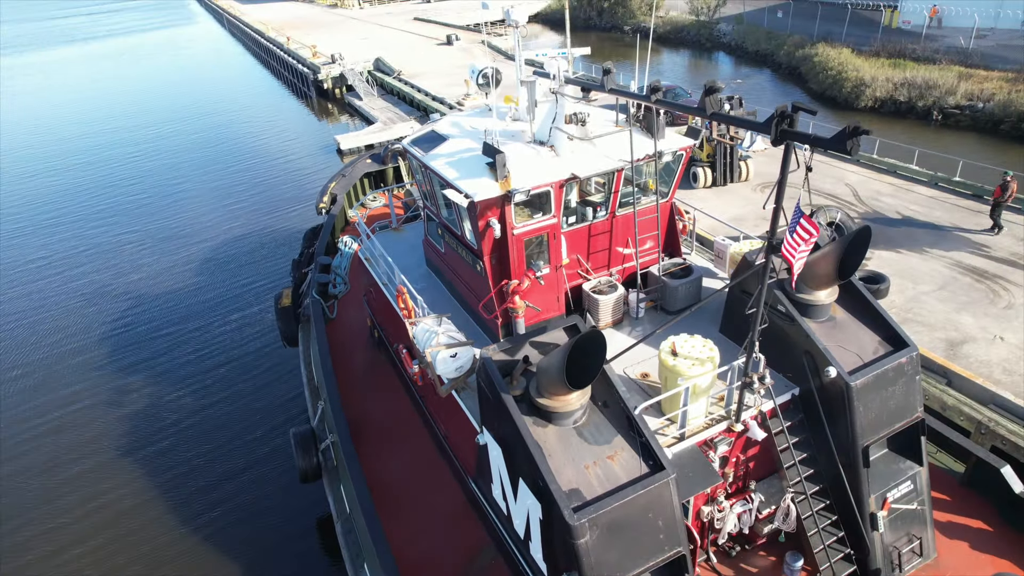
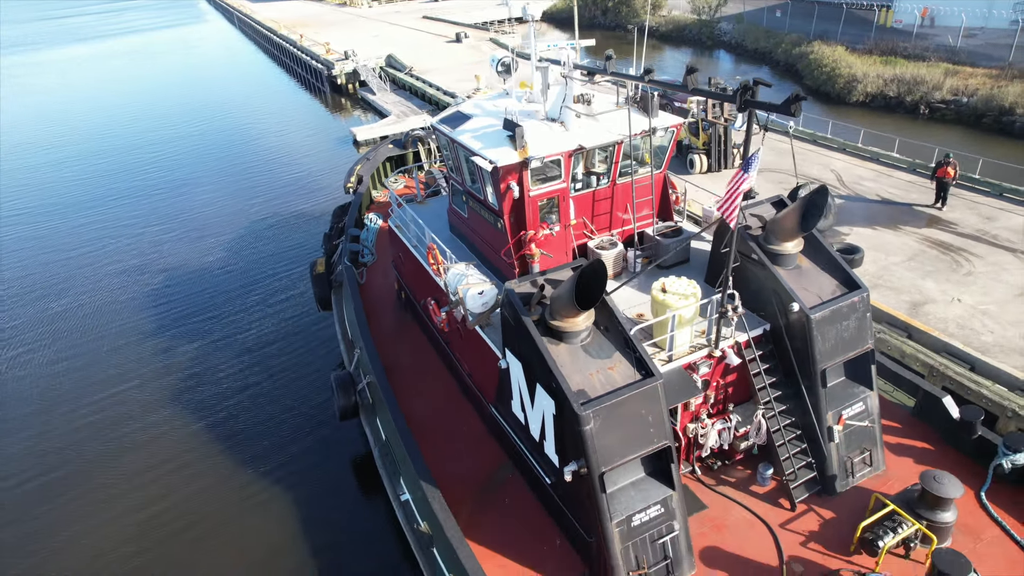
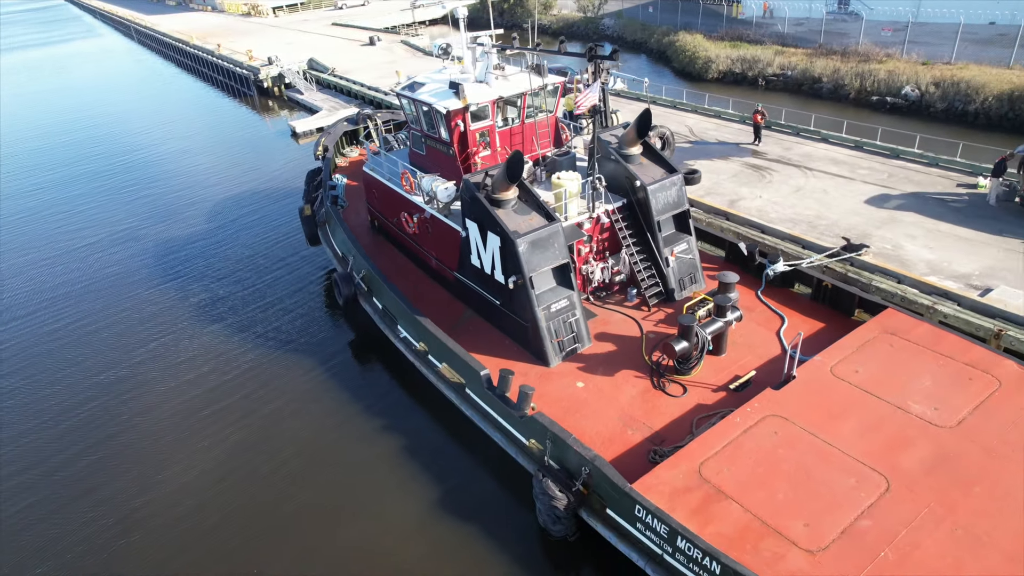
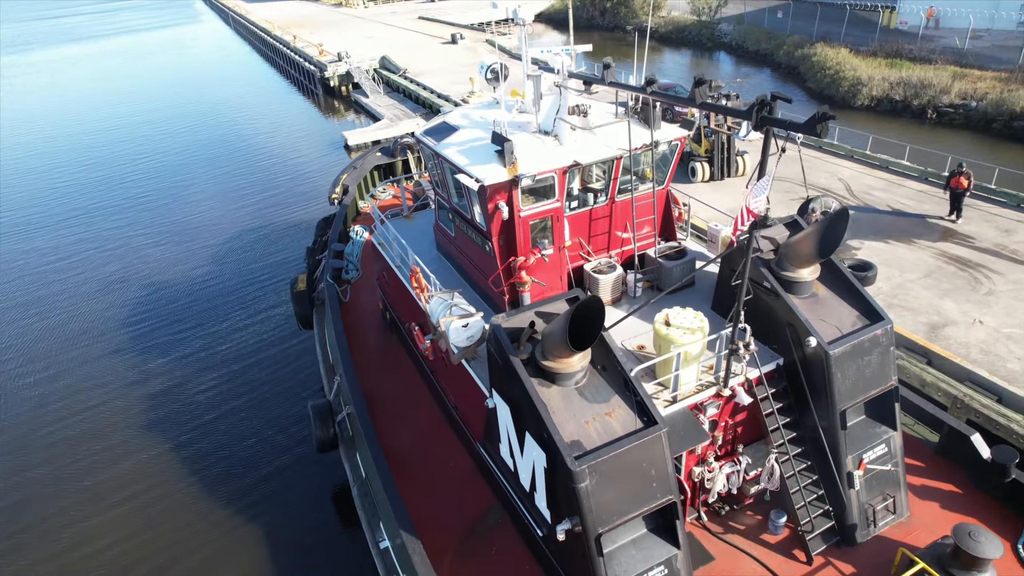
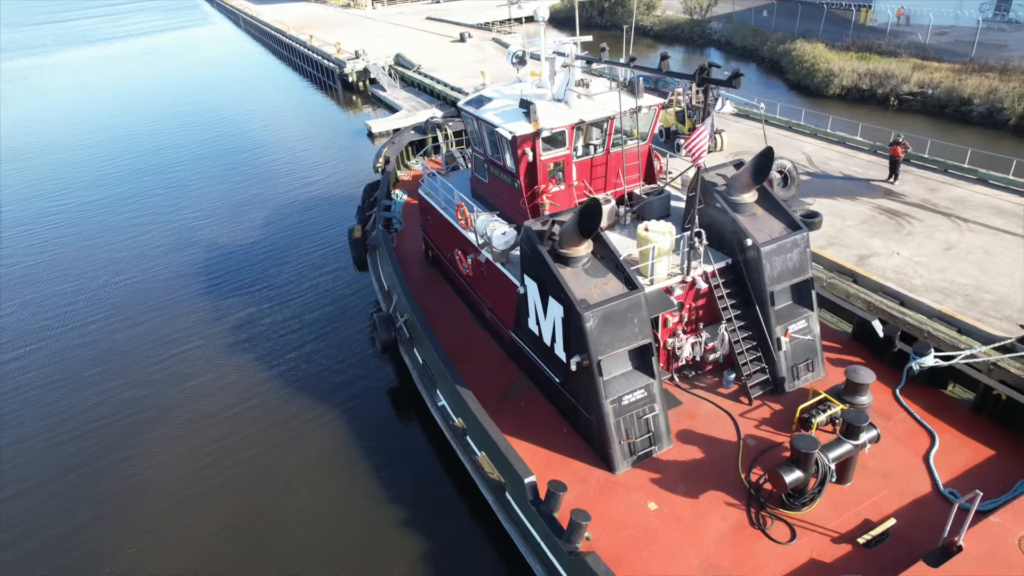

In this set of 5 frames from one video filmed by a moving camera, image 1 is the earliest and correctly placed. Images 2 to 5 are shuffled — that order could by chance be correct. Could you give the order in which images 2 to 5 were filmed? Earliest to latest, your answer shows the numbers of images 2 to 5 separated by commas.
4, 2, 5, 3
